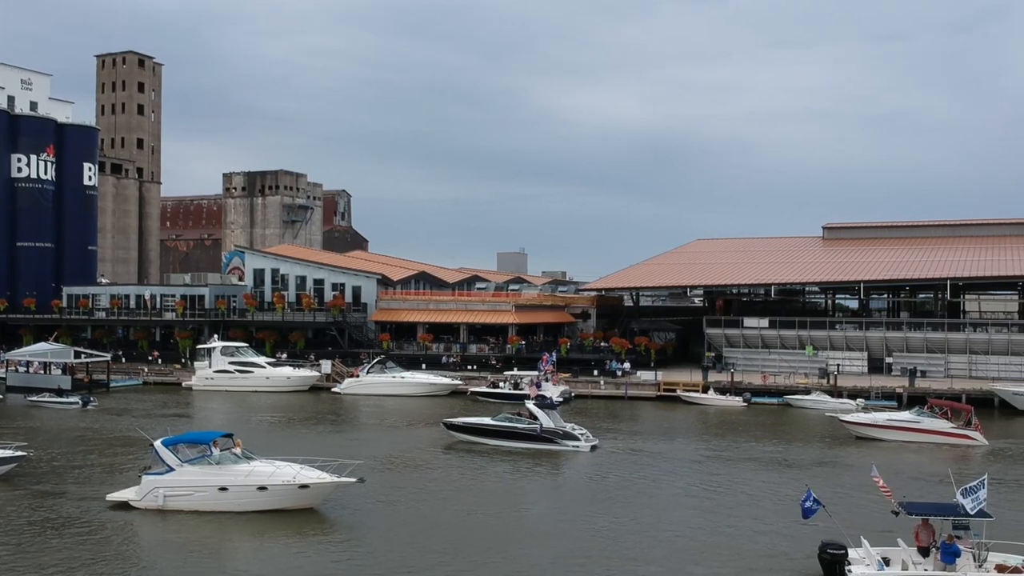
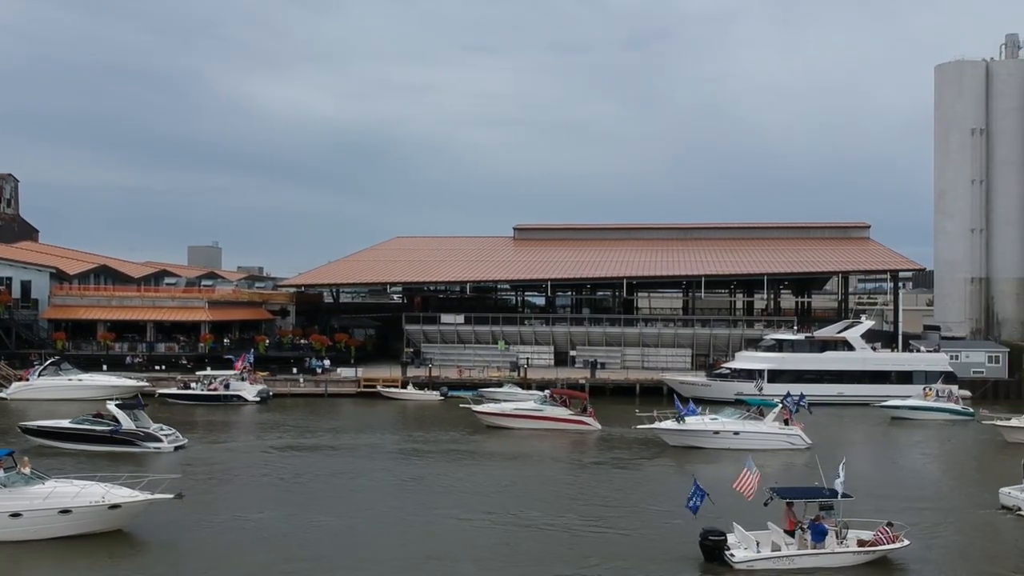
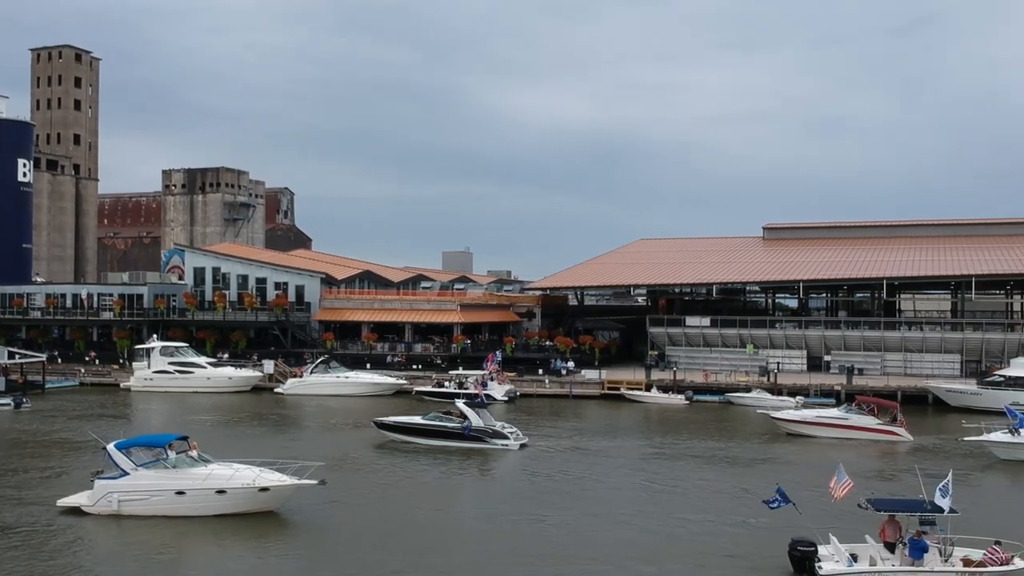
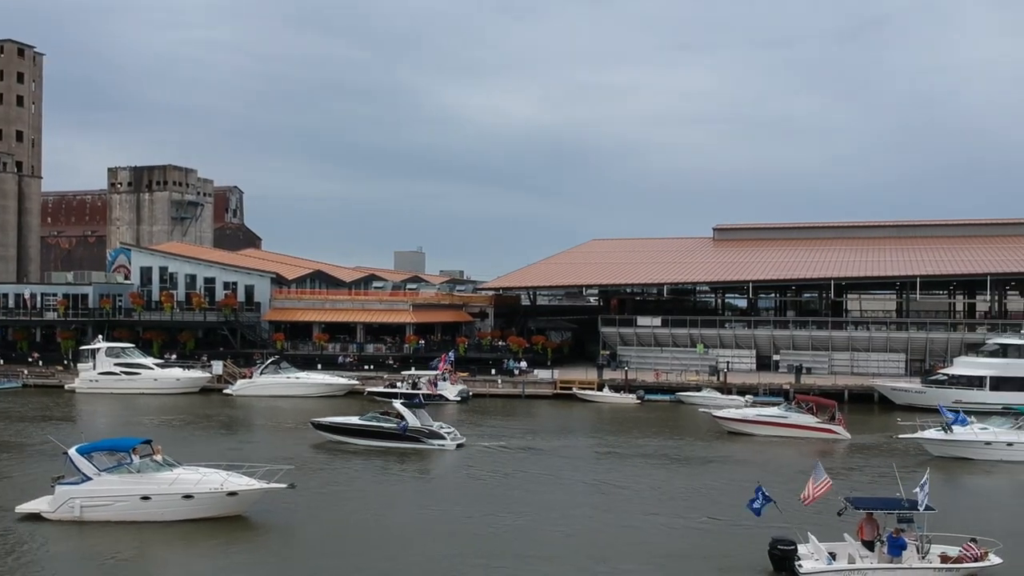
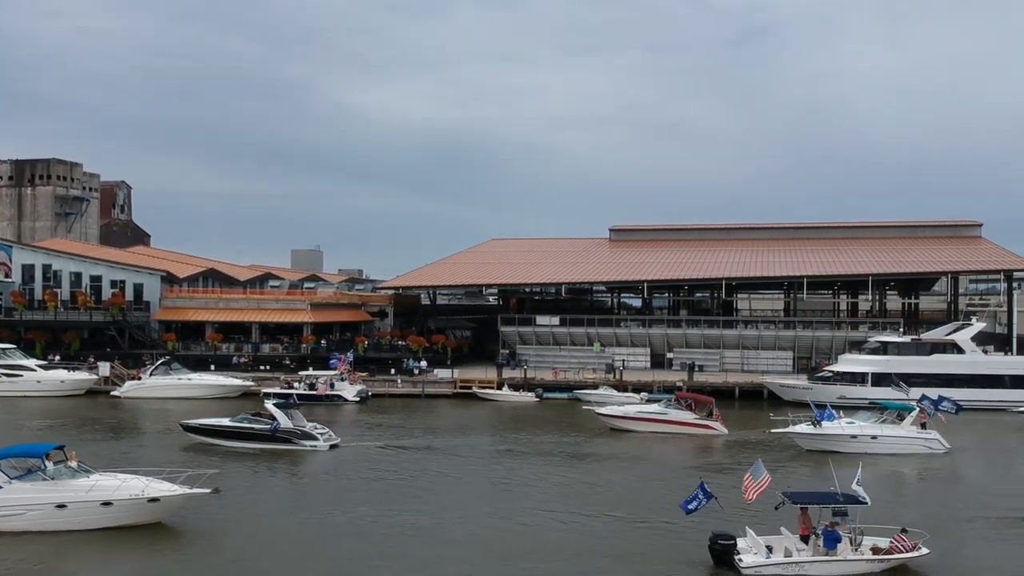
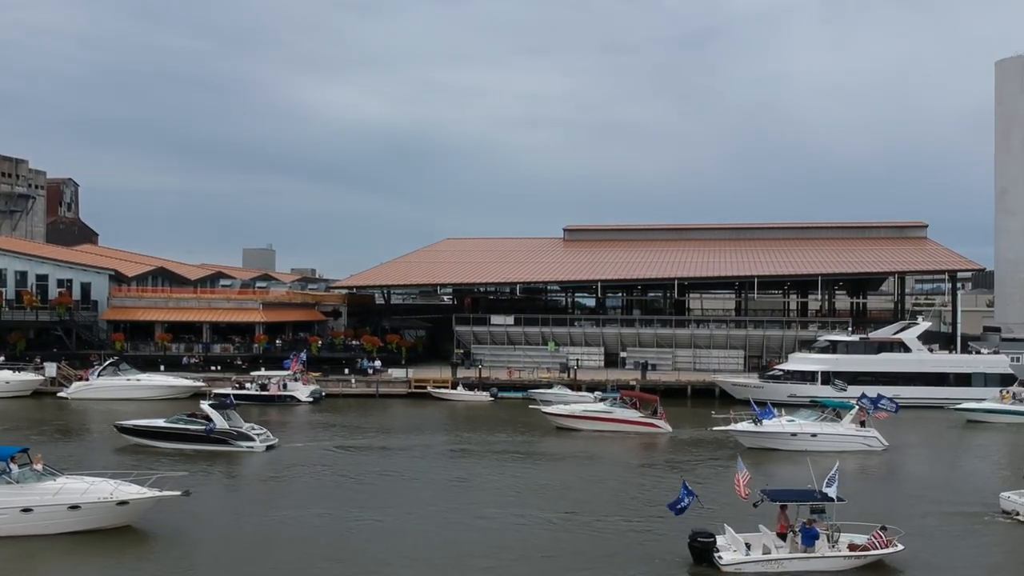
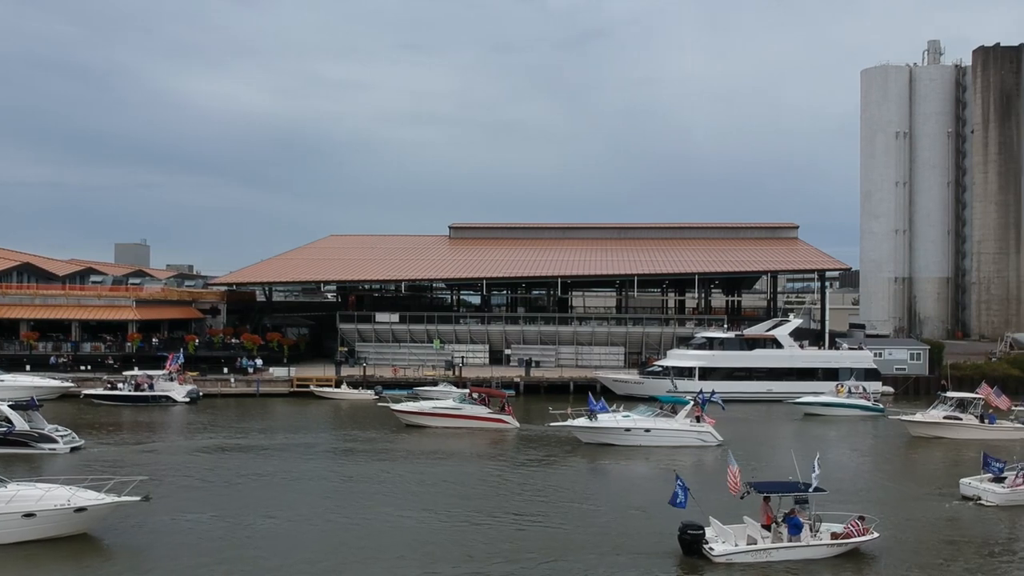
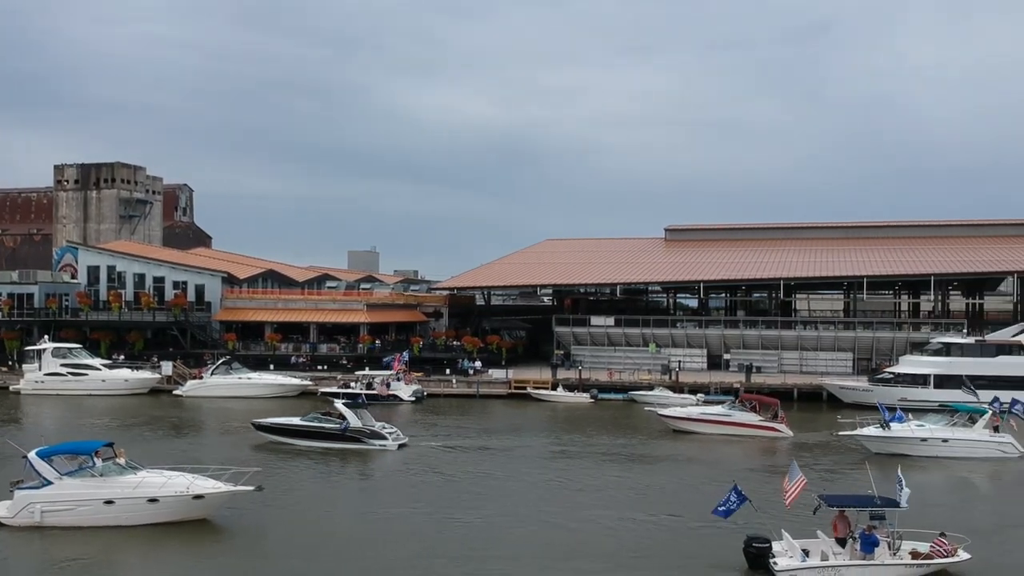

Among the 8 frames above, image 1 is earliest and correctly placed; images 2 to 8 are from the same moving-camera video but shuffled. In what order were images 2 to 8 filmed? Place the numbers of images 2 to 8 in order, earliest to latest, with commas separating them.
3, 4, 8, 5, 6, 2, 7
